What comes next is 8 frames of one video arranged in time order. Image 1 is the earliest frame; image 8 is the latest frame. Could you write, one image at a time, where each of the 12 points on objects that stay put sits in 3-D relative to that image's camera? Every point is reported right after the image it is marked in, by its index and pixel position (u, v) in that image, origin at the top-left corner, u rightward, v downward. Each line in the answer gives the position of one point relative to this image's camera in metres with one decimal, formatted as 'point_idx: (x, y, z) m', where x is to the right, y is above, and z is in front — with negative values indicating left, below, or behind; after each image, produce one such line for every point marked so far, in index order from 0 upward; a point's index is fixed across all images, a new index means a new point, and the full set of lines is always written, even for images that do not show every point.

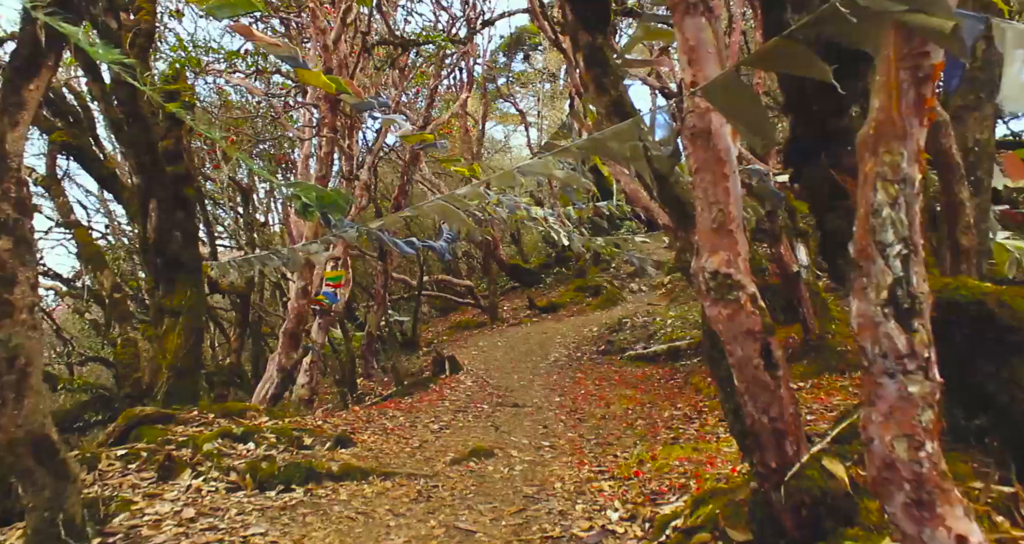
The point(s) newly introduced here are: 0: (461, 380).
0: (-0.8, -1.6, +9.7) m
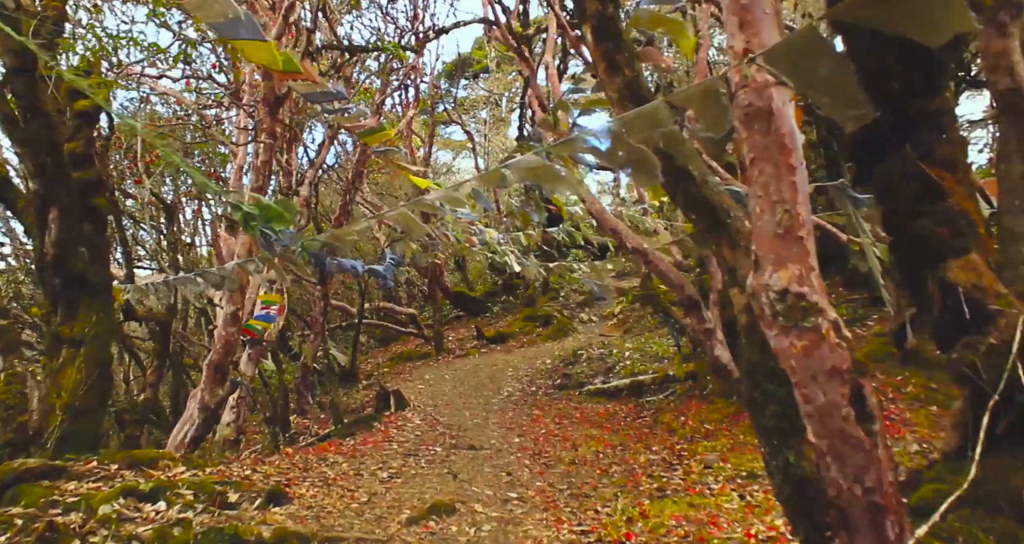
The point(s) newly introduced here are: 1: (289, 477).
0: (-1.5, -2.0, +8.9) m
1: (-2.0, -1.8, +5.6) m
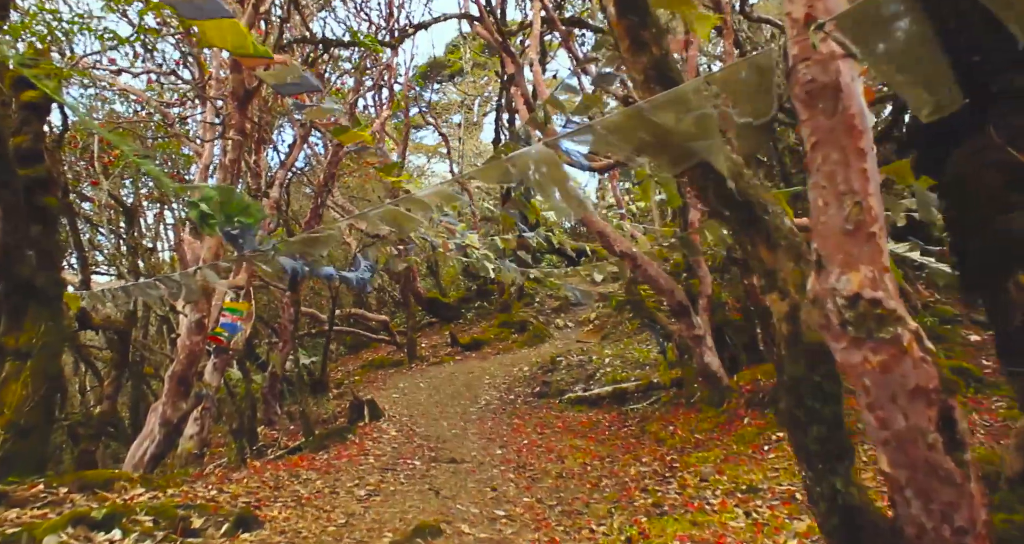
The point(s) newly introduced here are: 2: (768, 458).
0: (-1.7, -2.1, +8.5) m
1: (-2.1, -1.8, +5.2) m
2: (+2.1, -1.6, +5.3) m
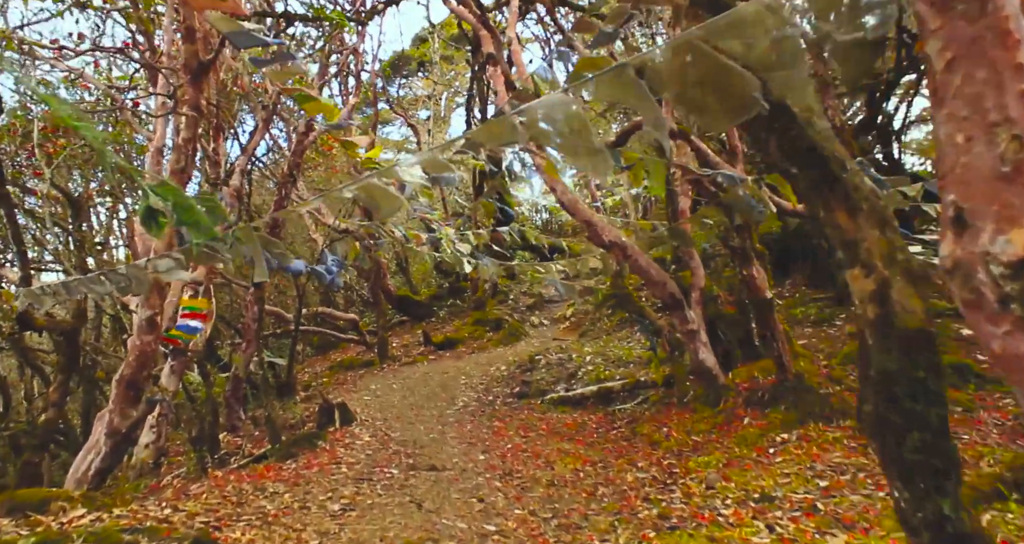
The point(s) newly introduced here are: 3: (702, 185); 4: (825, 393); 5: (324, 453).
0: (-2.0, -2.0, +8.0) m
1: (-2.1, -1.8, +4.7) m
2: (+2.0, -1.5, +4.9) m
3: (+1.8, +0.8, +5.8) m
4: (+2.8, -1.1, +5.6) m
5: (-2.1, -2.1, +7.2) m
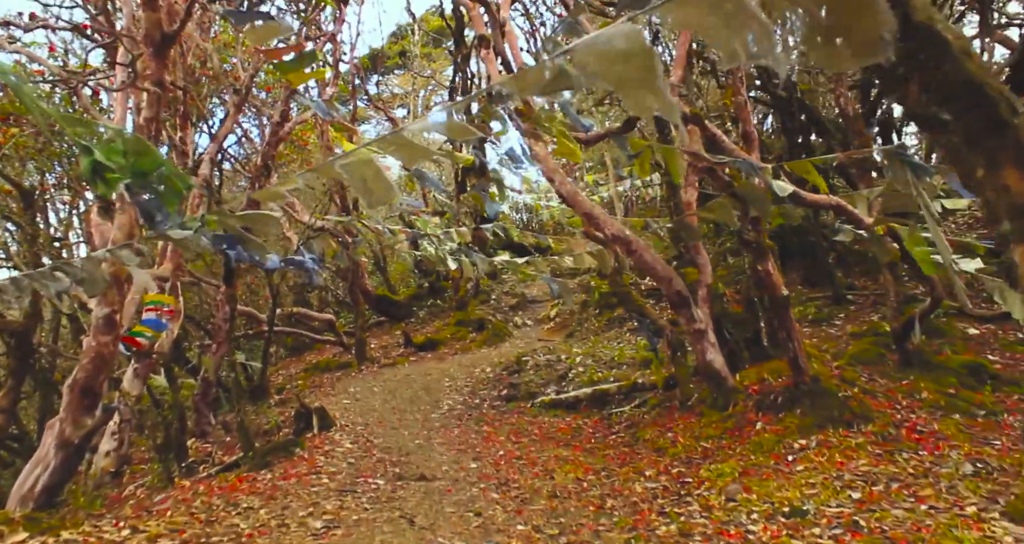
0: (-2.1, -2.0, +7.5) m
1: (-2.1, -1.7, +4.1) m
2: (+2.0, -1.4, +4.6) m
3: (+1.8, +0.8, +5.5) m
4: (+2.8, -1.0, +5.3) m
5: (-2.2, -2.0, +6.7) m
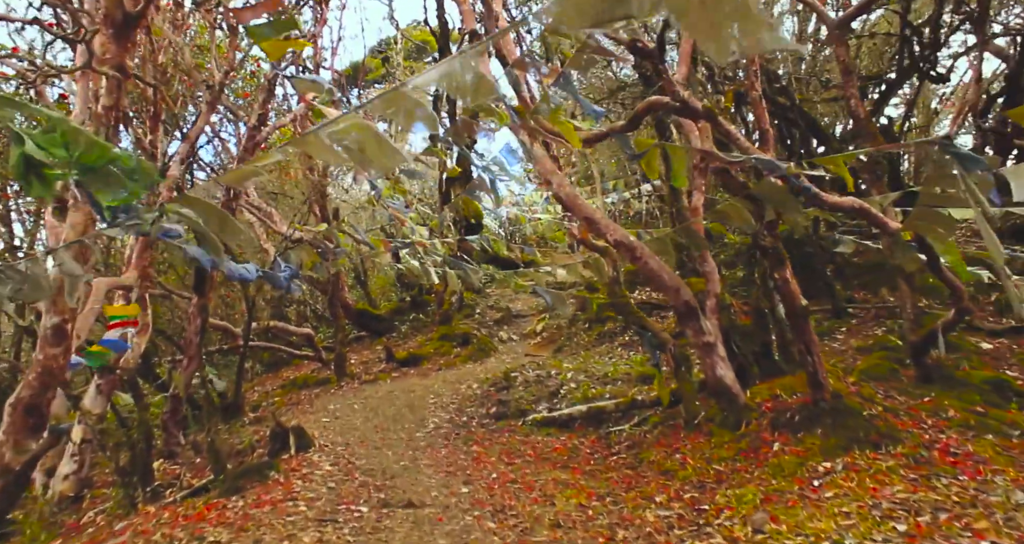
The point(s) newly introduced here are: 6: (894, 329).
0: (-2.2, -2.1, +6.9) m
1: (-2.1, -1.7, +3.6) m
2: (+2.1, -1.5, +4.2) m
3: (+1.7, +0.8, +5.1) m
4: (+2.7, -1.1, +4.9) m
5: (-2.3, -2.1, +6.2) m
6: (+4.8, -0.7, +8.0) m
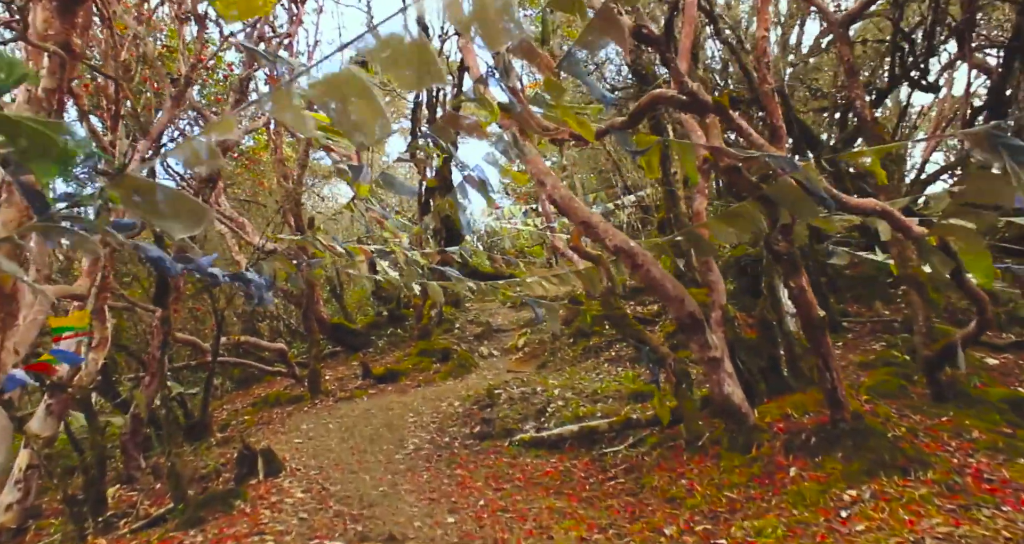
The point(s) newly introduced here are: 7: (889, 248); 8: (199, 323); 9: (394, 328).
0: (-2.3, -2.2, +6.4) m
1: (-2.1, -1.7, +3.0) m
2: (+2.0, -1.5, +3.8) m
3: (+1.7, +0.7, +4.8) m
4: (+2.7, -1.2, +4.5) m
5: (-2.4, -2.2, +5.6) m
6: (+4.6, -0.9, +7.7) m
7: (+3.6, +0.2, +6.0) m
8: (-6.3, -1.0, +12.8) m
9: (-2.9, -1.4, +15.8) m
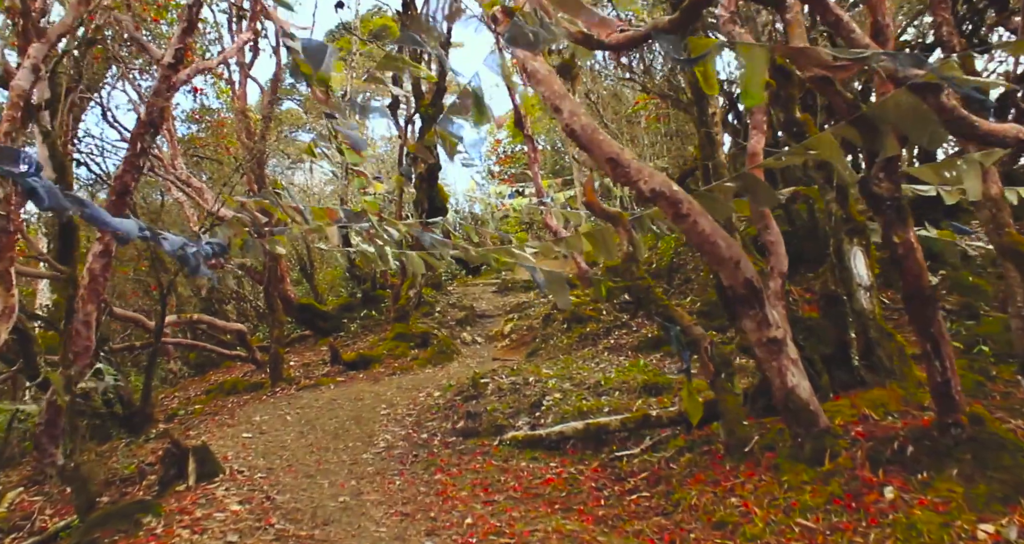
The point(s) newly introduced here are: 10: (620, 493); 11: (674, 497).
0: (-2.3, -1.8, +5.1) m
1: (-2.0, -1.4, +1.7) m
2: (+2.1, -1.3, +2.6) m
3: (+1.8, +1.0, +3.5) m
4: (+2.7, -0.9, +3.4) m
5: (-2.4, -1.8, +4.3) m
6: (+4.6, -0.6, +6.6) m
7: (+3.6, +0.5, +4.8) m
8: (-6.5, -0.5, +11.4) m
9: (-3.3, -0.9, +14.5) m
10: (+0.8, -1.6, +4.7) m
11: (+1.1, -1.5, +4.3) m
